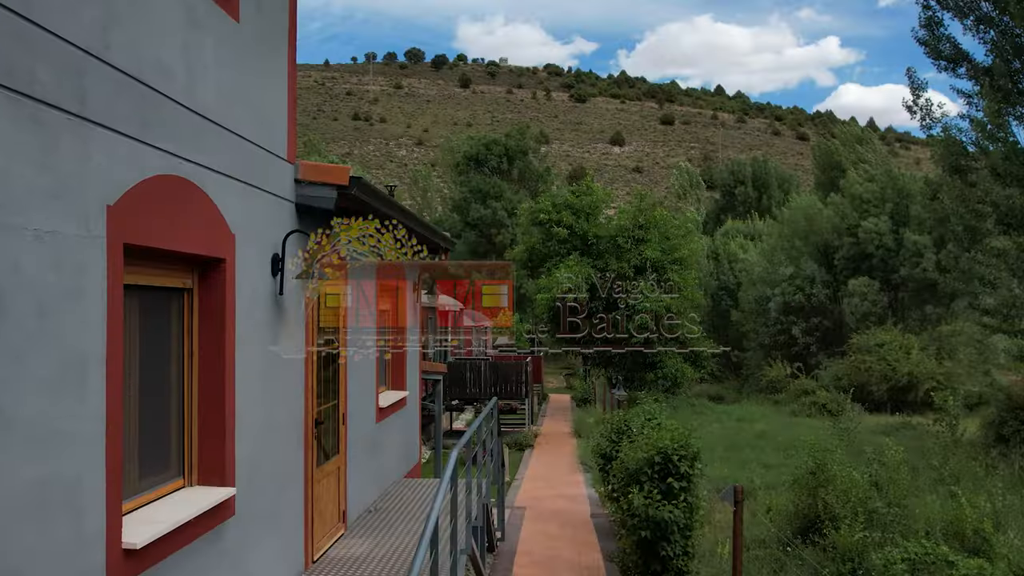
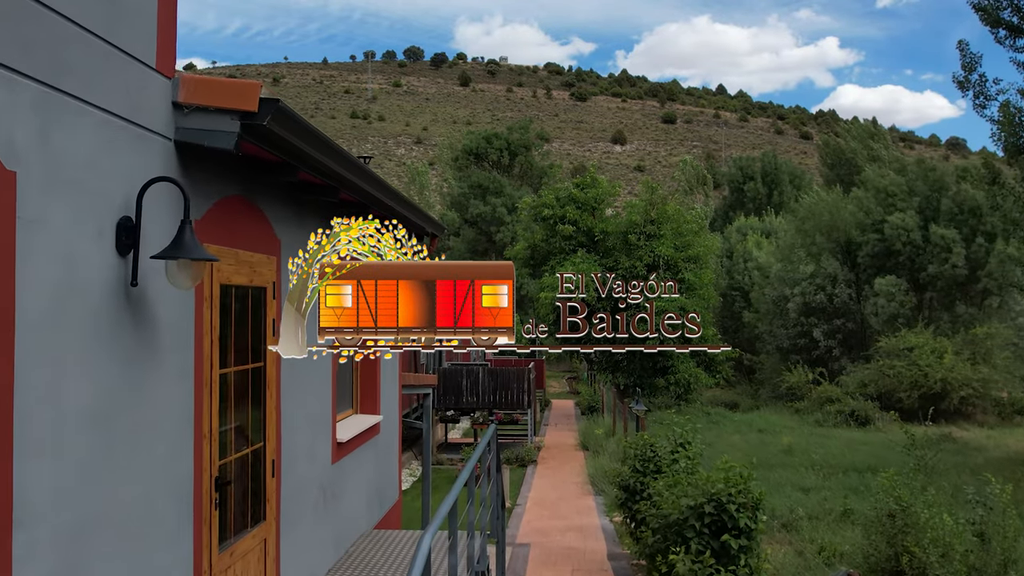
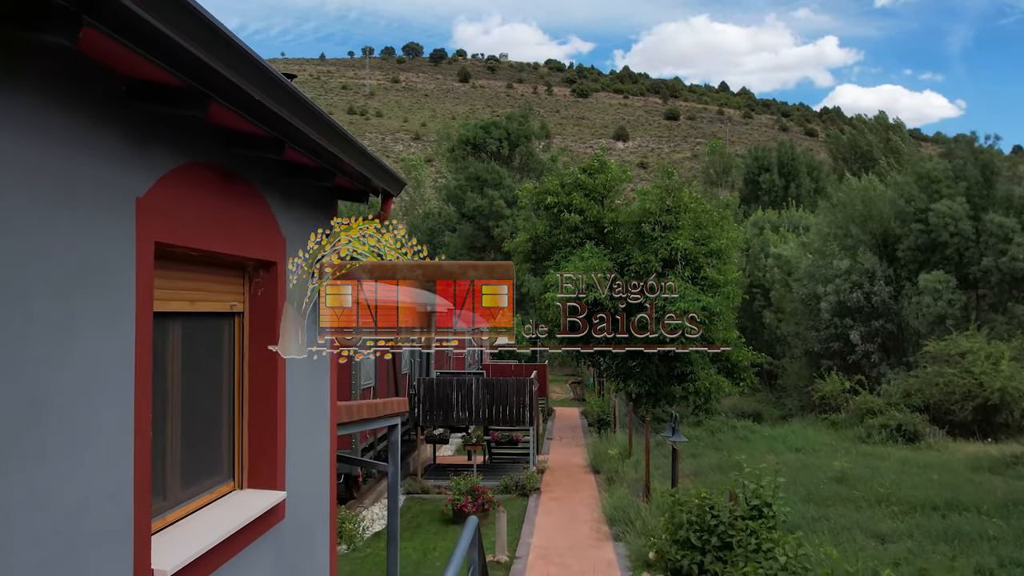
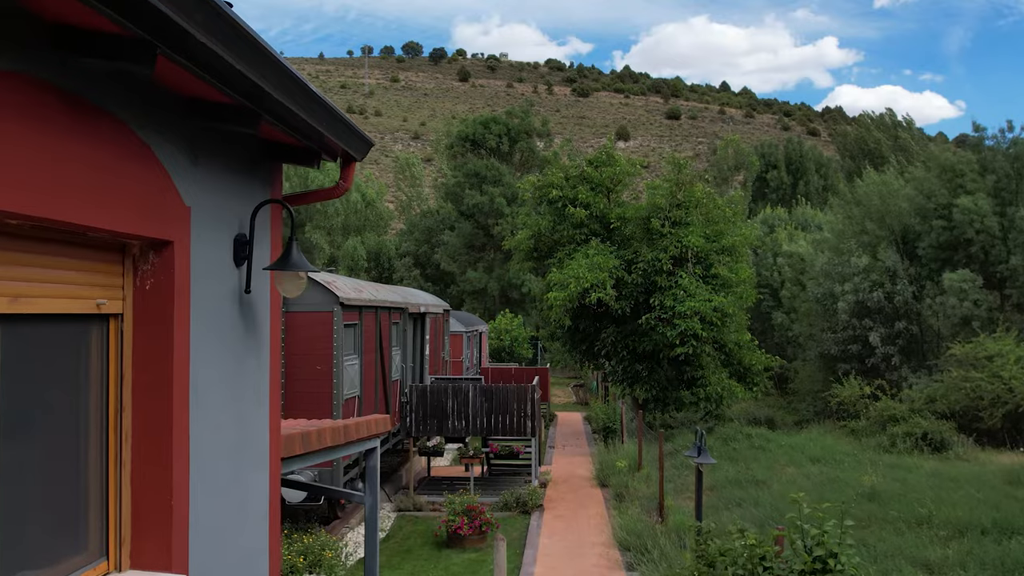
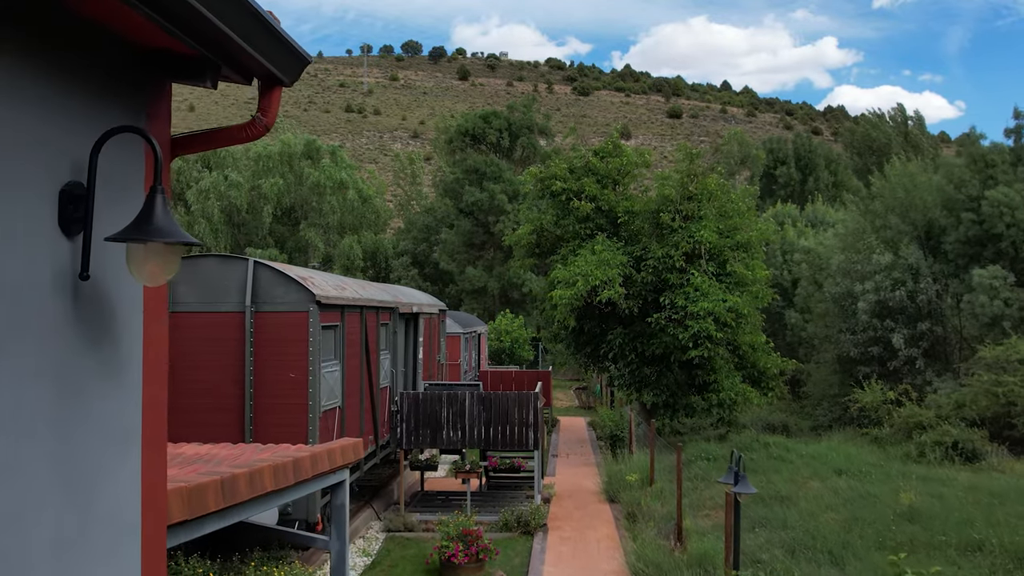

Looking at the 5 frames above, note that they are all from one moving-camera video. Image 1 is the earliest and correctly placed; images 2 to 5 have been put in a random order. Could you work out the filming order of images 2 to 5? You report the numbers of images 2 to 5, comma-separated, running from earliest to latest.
2, 3, 4, 5
